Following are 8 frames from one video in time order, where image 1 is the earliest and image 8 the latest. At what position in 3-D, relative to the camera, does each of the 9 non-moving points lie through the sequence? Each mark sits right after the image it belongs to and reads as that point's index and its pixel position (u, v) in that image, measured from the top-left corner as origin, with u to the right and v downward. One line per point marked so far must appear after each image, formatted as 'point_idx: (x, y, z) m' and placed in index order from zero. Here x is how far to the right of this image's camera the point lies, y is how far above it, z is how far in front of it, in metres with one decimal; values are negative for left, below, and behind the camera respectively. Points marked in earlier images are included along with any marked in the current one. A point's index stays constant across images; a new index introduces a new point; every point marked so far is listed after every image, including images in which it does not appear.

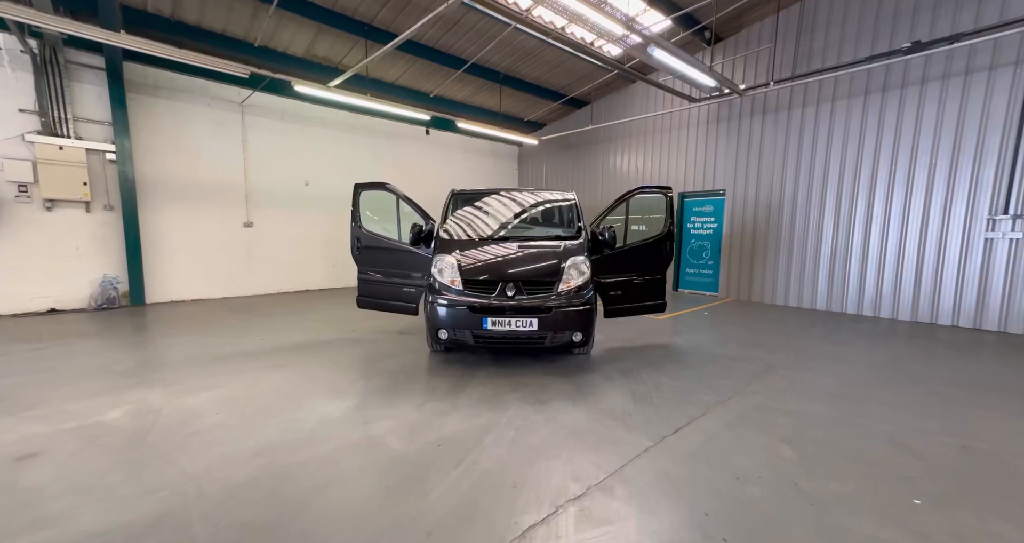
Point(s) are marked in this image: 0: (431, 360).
0: (-0.7, -0.8, +3.4) m
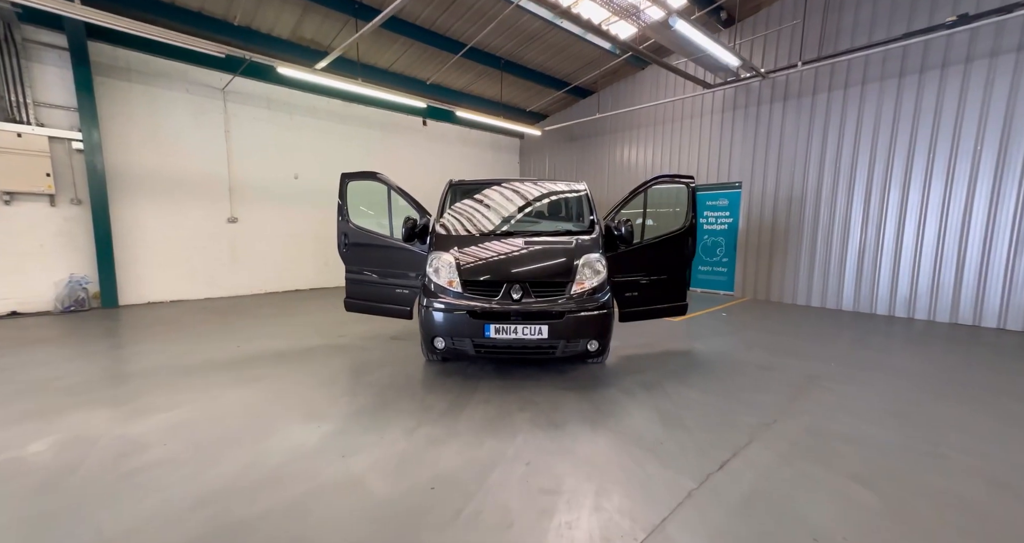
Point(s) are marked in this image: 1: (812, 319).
0: (-0.7, -0.8, +3.0) m
1: (+3.7, -0.6, +5.0) m
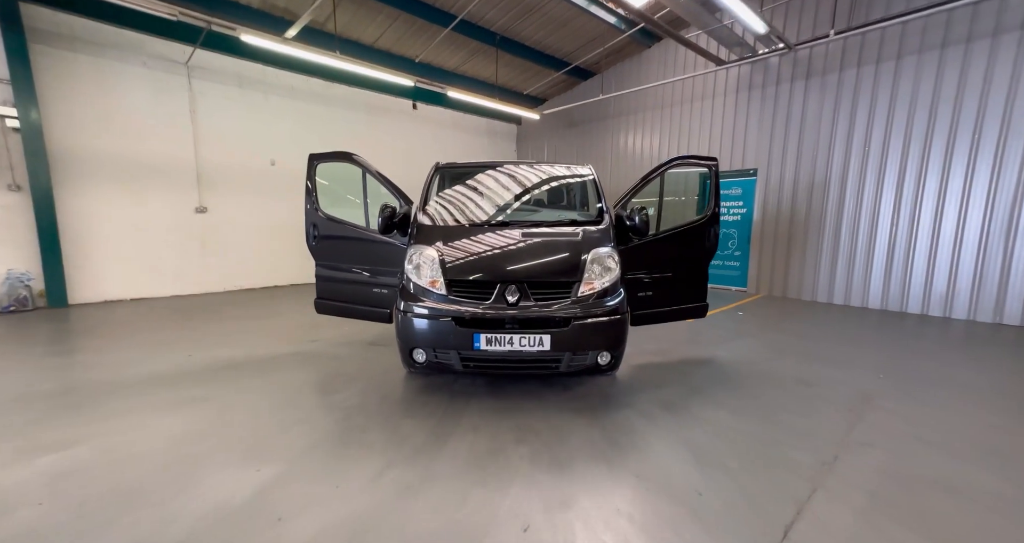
0: (-0.7, -0.7, +2.5) m
1: (+3.6, -0.5, +4.5) m
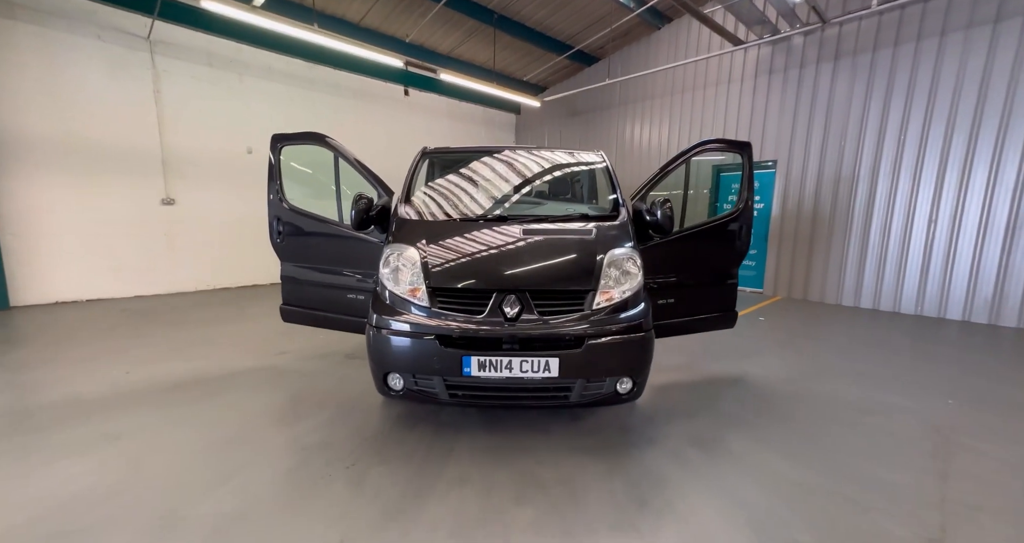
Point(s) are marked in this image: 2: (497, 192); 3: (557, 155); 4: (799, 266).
0: (-0.7, -0.8, +2.1) m
1: (+3.6, -0.5, +4.1) m
2: (-0.1, +0.5, +2.7) m
3: (+0.3, +0.8, +2.9) m
4: (+3.7, +0.1, +5.2) m
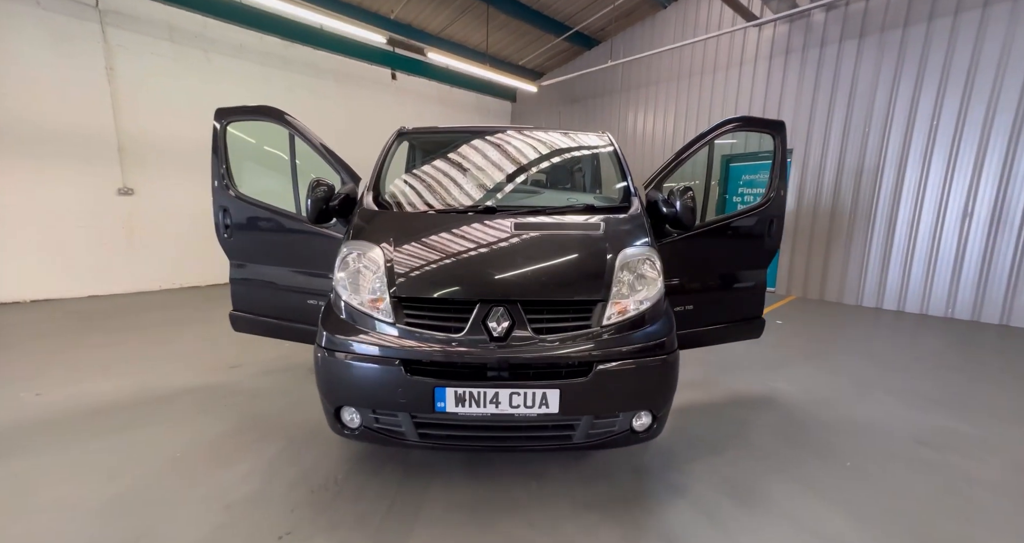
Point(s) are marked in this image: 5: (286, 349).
0: (-0.7, -0.8, +1.7) m
1: (+3.6, -0.5, +3.7) m
2: (-0.1, +0.5, +2.2) m
3: (+0.3, +0.8, +2.5) m
4: (+3.6, +0.1, +4.8) m
5: (-1.7, -0.6, +3.0) m
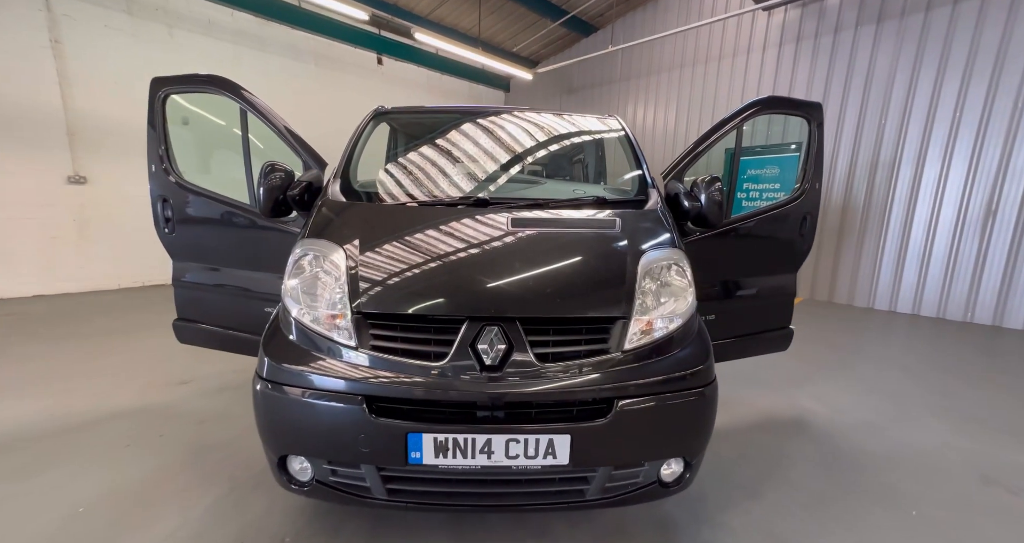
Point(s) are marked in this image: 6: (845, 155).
0: (-0.8, -0.8, +1.3) m
1: (+3.5, -0.5, +3.5) m
2: (-0.2, +0.5, +1.9) m
3: (+0.2, +0.8, +2.2) m
4: (+3.5, +0.1, +4.5) m
5: (-1.7, -0.6, +2.6) m
6: (+3.6, +1.2, +4.3) m
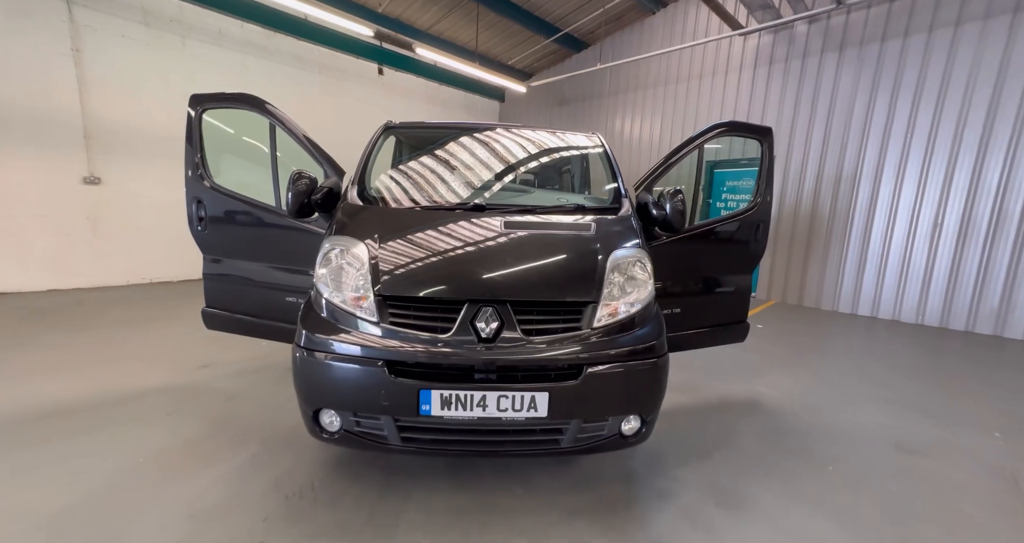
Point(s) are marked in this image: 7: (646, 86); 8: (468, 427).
0: (-0.8, -0.8, +1.6) m
1: (+3.4, -0.6, +3.8) m
2: (-0.2, +0.5, +2.2) m
3: (+0.2, +0.8, +2.5) m
4: (+3.4, 0.0, +4.9) m
5: (-1.8, -0.5, +2.9) m
6: (+3.5, +1.2, +4.7) m
7: (+2.0, +2.8, +6.1) m
8: (-0.1, -0.5, +1.4) m
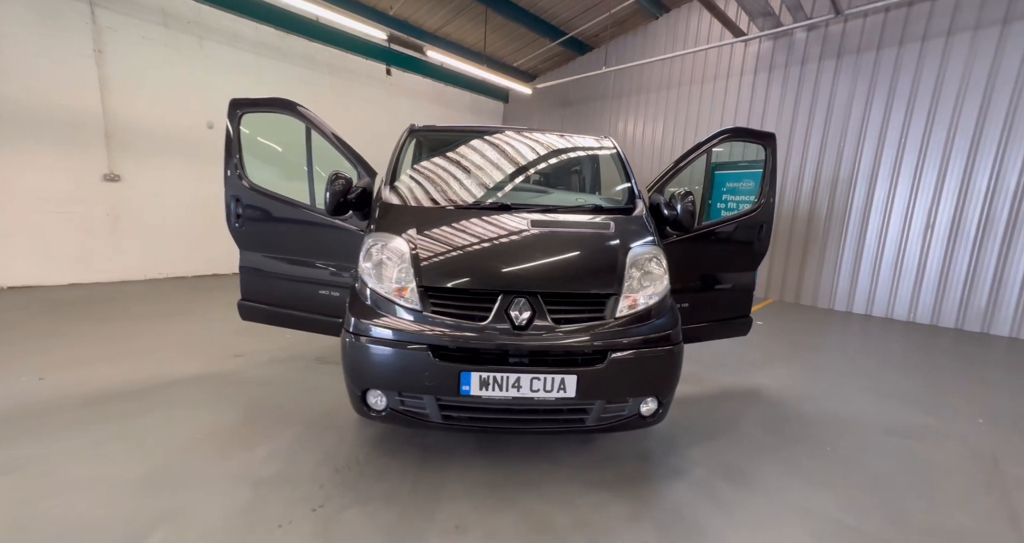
0: (-0.7, -0.7, +1.7) m
1: (+3.5, -0.6, +4.0) m
2: (-0.1, +0.5, +2.3) m
3: (+0.3, +0.9, +2.6) m
4: (+3.5, 0.0, +5.0) m
5: (-1.7, -0.5, +3.0) m
6: (+3.6, +1.2, +4.9) m
7: (+2.1, +2.8, +6.3) m
8: (0.0, -0.5, +1.5) m
